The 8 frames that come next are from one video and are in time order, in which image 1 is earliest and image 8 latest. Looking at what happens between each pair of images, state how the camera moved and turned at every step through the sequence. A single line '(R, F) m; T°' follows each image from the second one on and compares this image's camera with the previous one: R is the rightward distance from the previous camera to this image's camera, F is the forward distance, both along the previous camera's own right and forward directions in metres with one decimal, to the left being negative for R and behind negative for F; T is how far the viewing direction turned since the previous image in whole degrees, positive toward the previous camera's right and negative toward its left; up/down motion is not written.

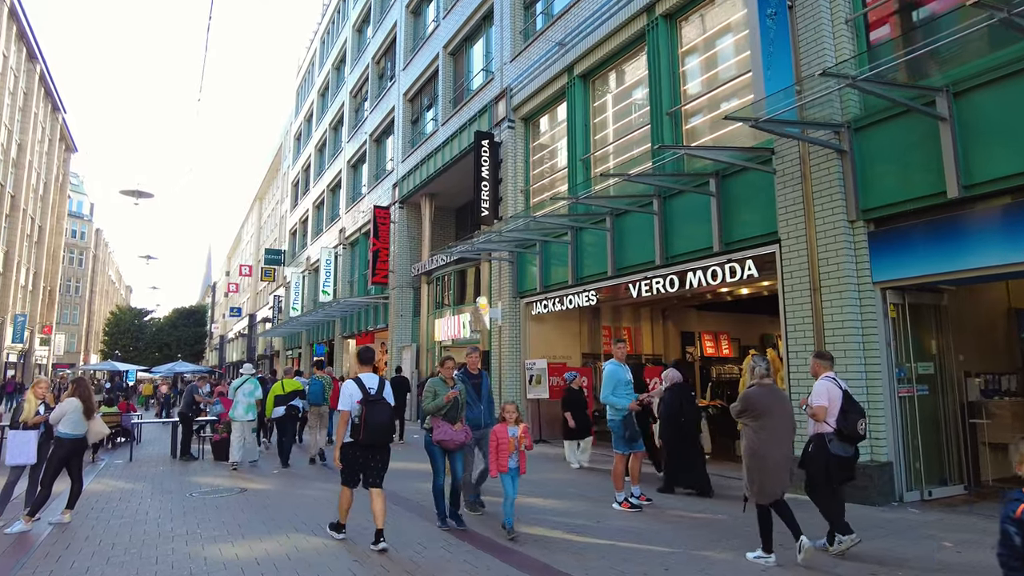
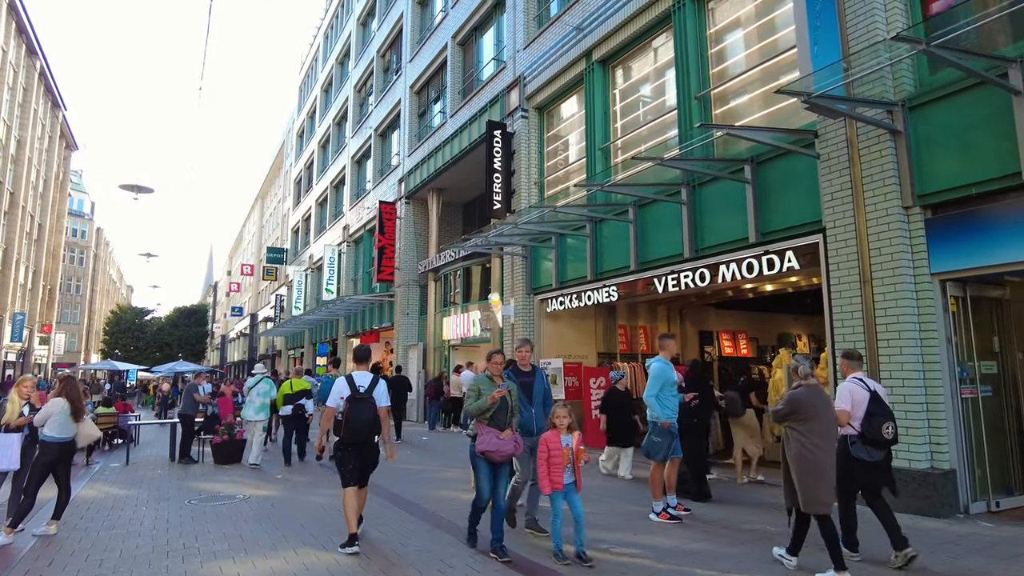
(-0.3, +0.6) m; 0°
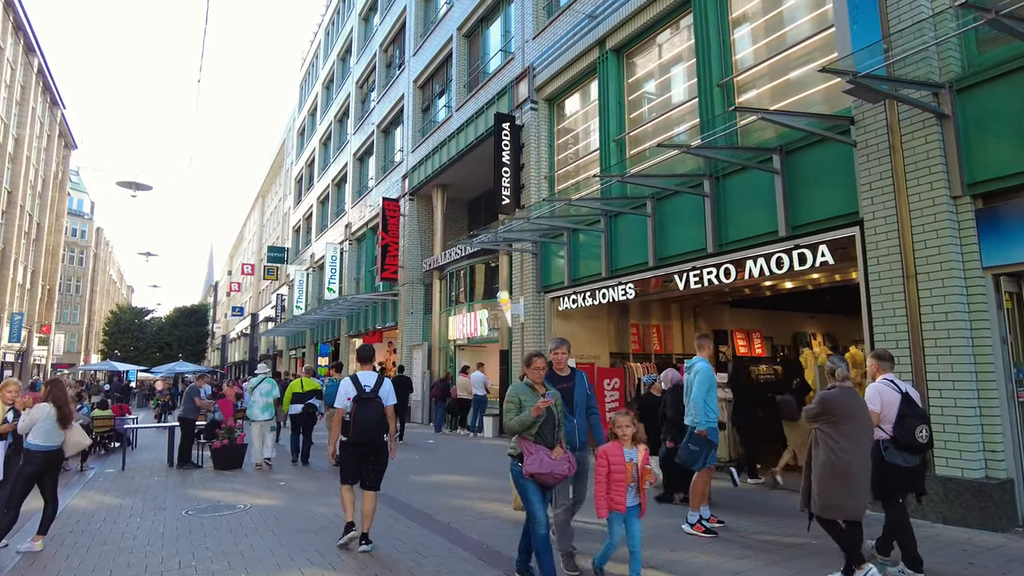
(-0.2, +0.5) m; 0°
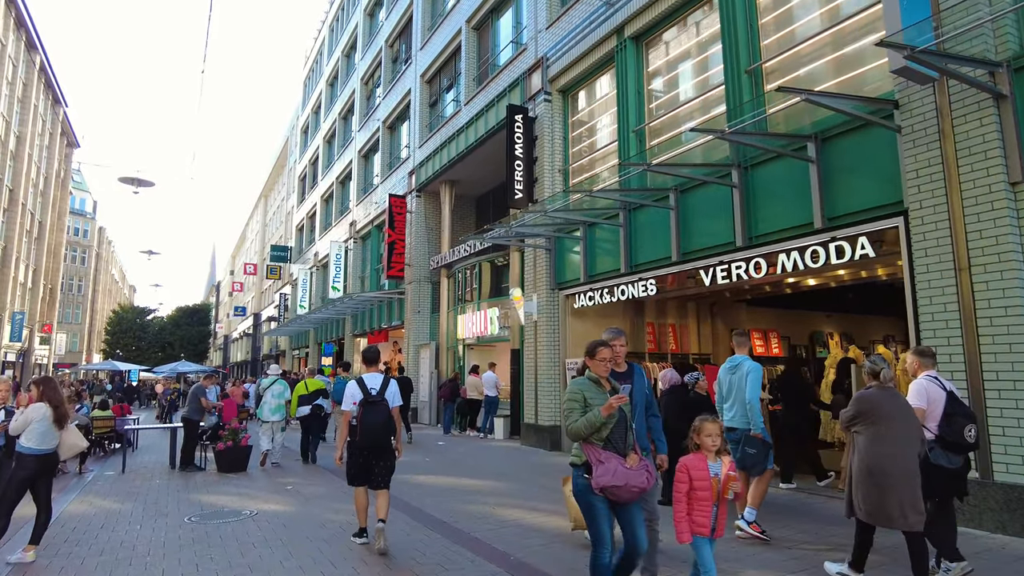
(-0.2, +0.4) m; 0°
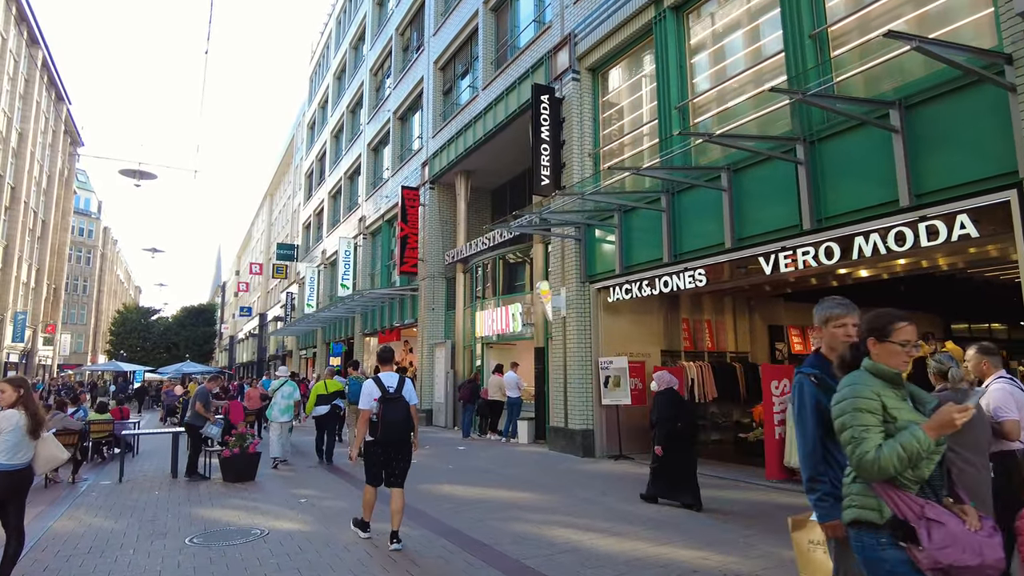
(-0.4, +1.0) m; 0°
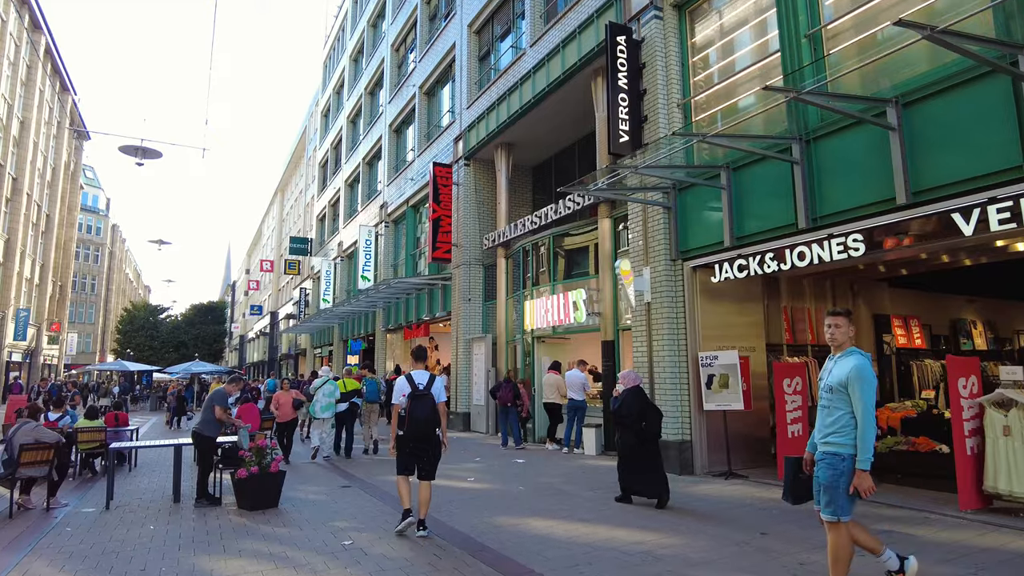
(-1.0, +2.2) m; -1°
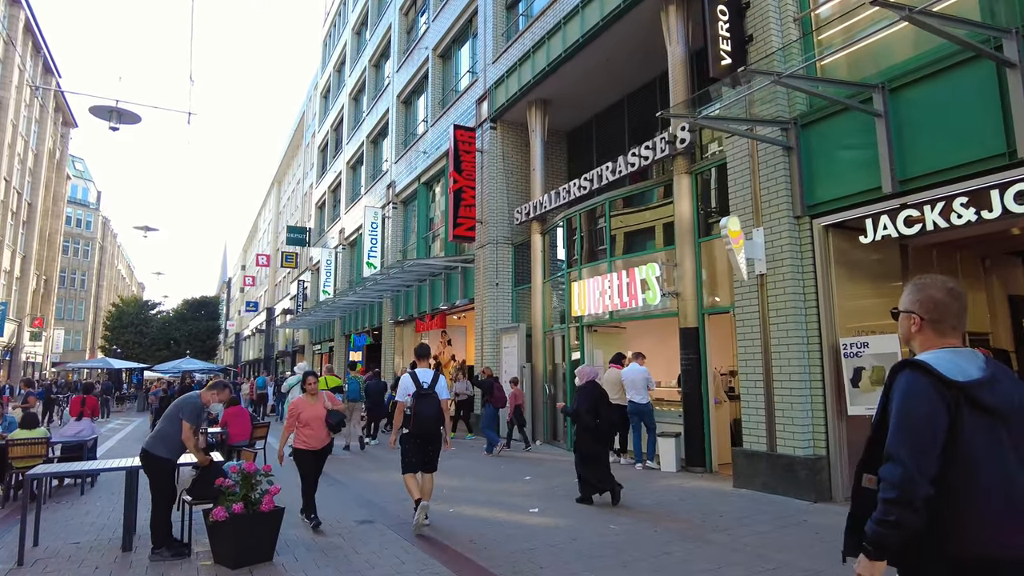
(-0.9, +2.4) m; 0°
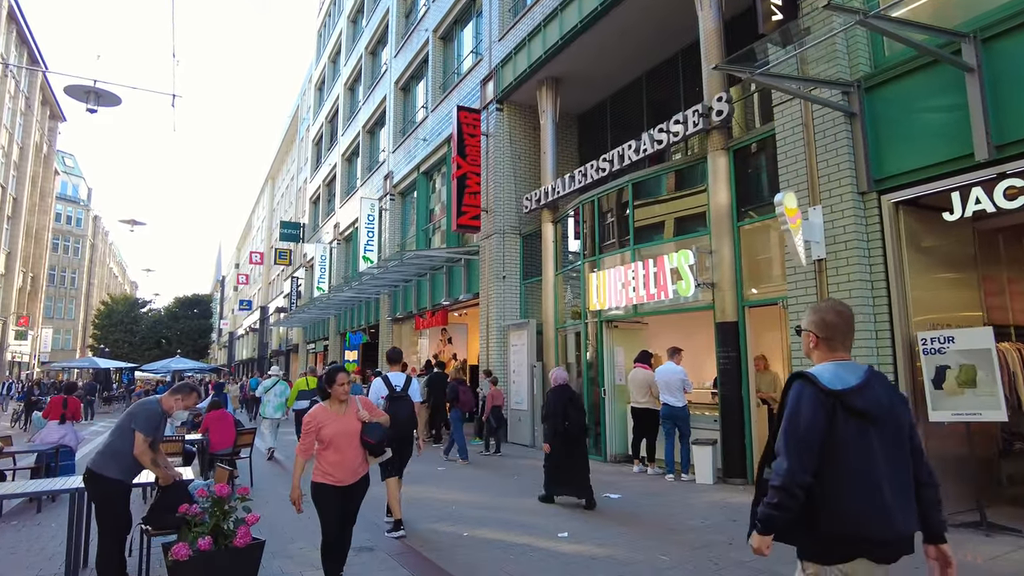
(-0.3, +1.0) m; 0°
